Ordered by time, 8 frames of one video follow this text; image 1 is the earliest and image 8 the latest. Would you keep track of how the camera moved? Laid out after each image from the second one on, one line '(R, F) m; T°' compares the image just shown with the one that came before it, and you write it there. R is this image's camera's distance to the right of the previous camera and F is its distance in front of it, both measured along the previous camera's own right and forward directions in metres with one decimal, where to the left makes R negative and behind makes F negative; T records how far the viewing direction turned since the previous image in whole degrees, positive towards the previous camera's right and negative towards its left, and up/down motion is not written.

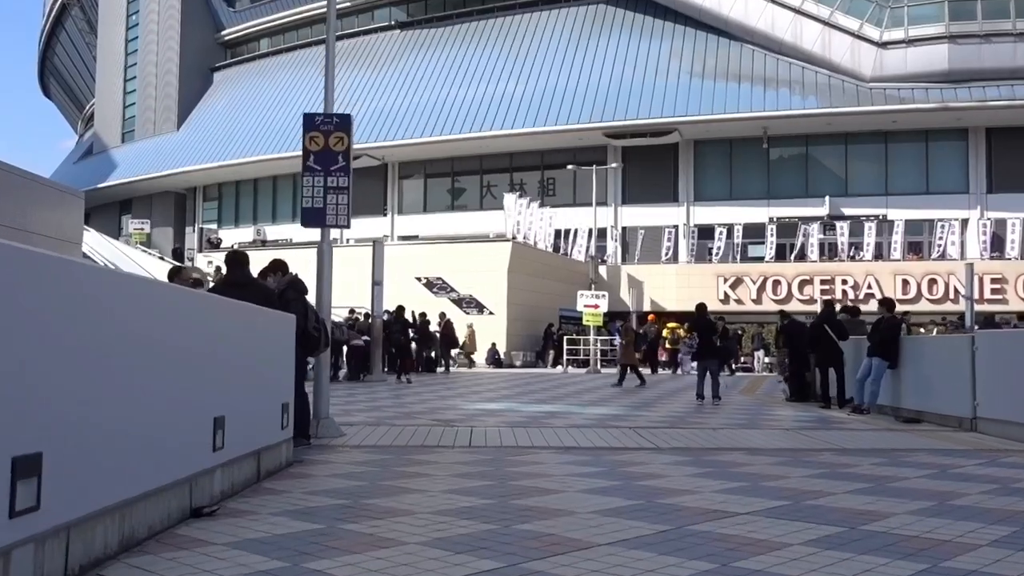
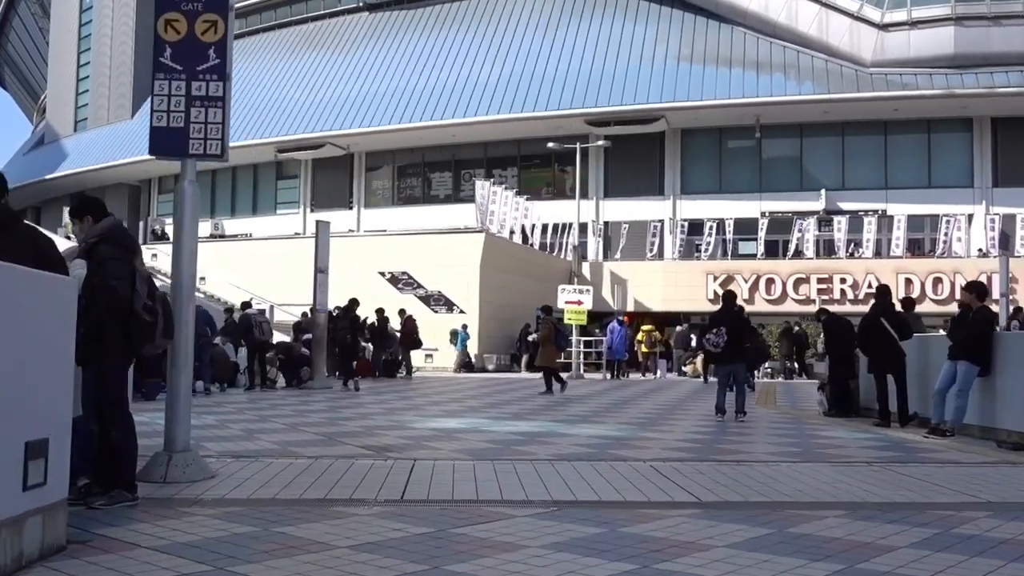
(+0.1, +2.2) m; +1°
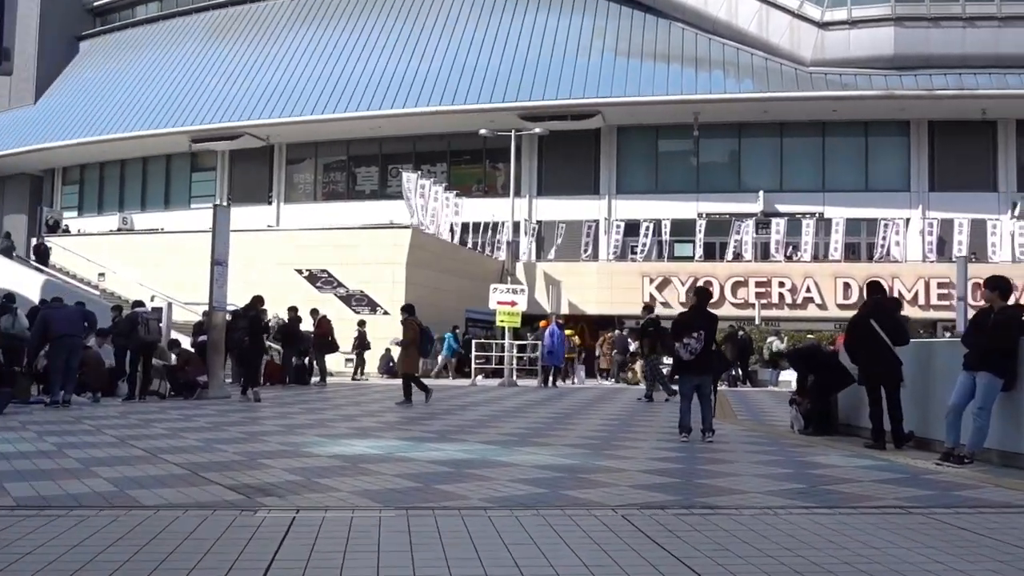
(0.0, +1.4) m; +4°
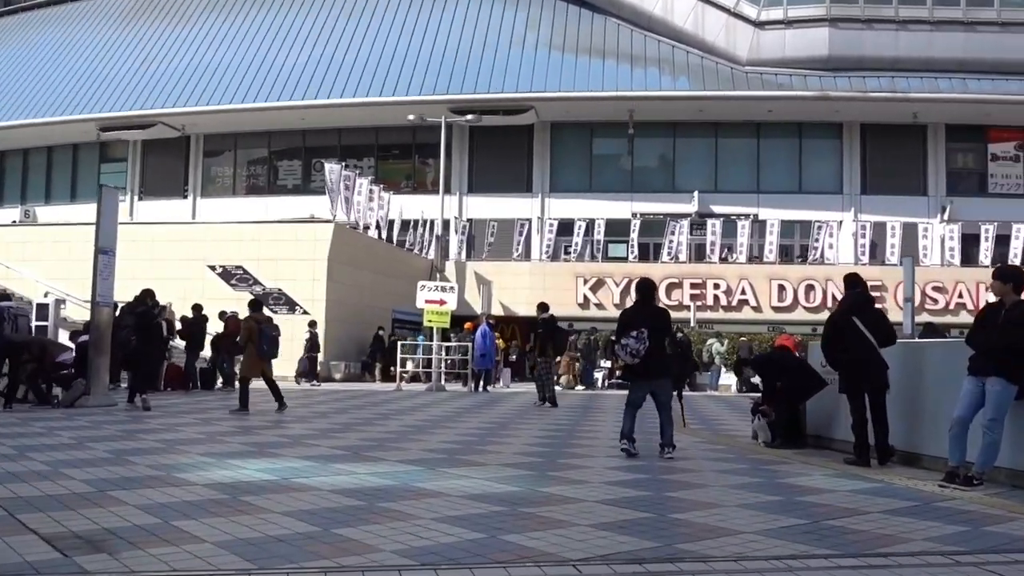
(0.0, +1.0) m; +4°
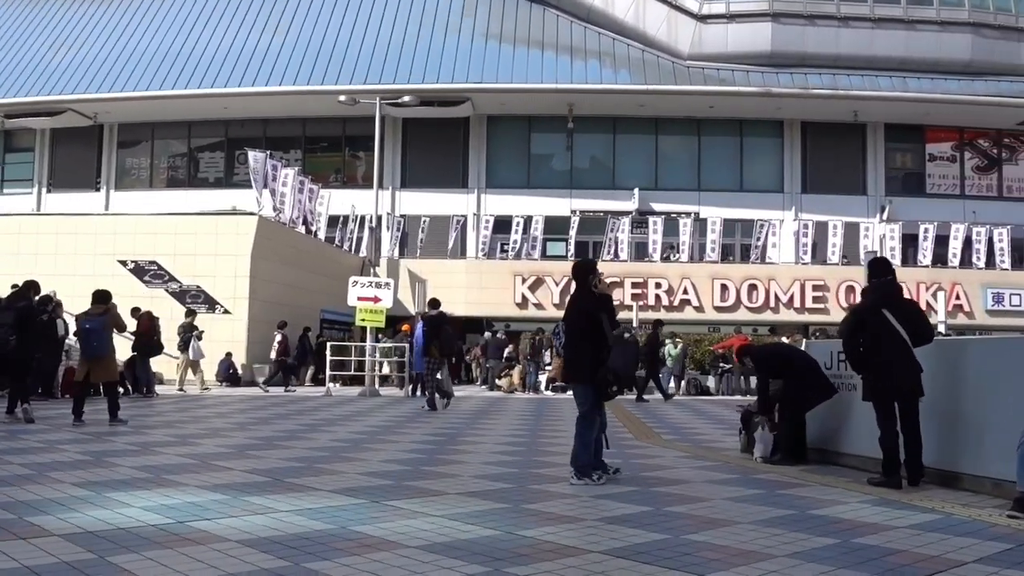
(-0.2, +1.0) m; +4°
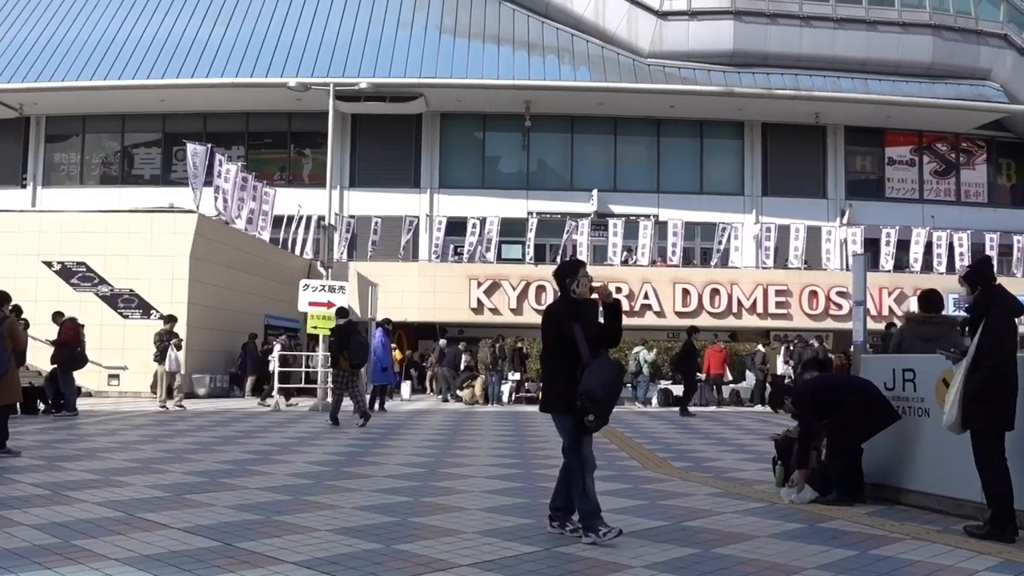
(-0.3, +1.0) m; +3°
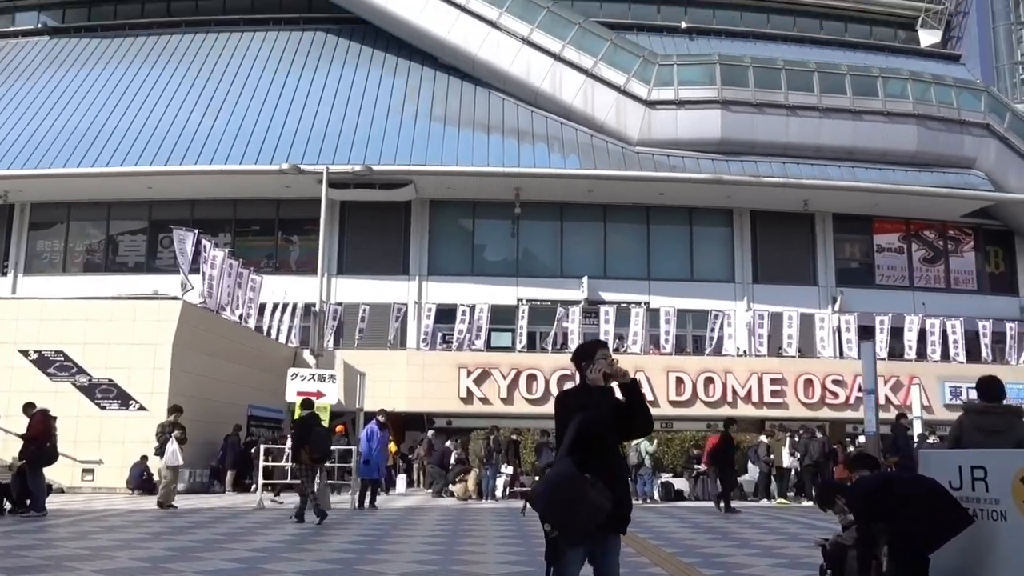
(-0.2, +0.4) m; +1°
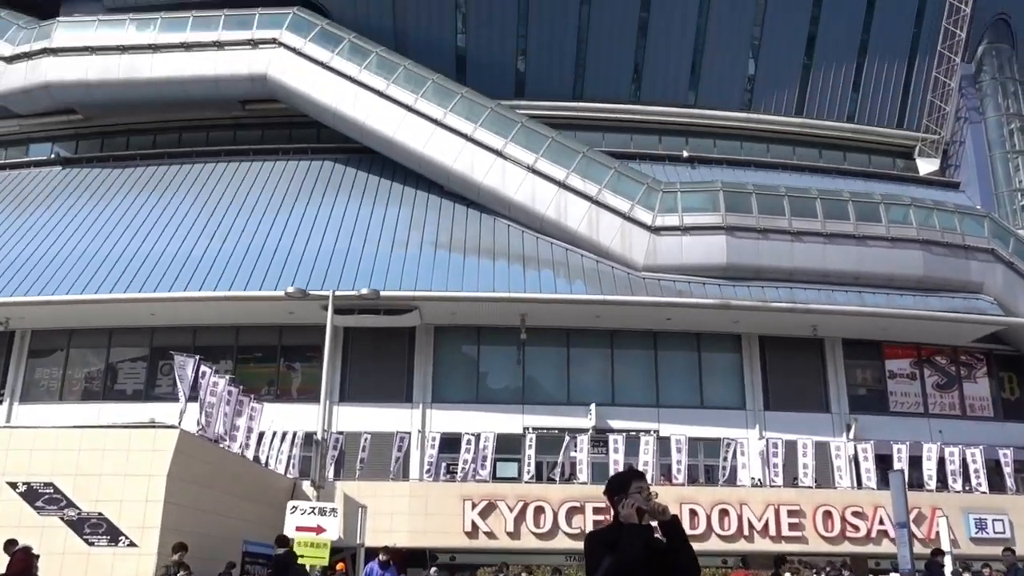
(-0.1, +0.4) m; 0°
